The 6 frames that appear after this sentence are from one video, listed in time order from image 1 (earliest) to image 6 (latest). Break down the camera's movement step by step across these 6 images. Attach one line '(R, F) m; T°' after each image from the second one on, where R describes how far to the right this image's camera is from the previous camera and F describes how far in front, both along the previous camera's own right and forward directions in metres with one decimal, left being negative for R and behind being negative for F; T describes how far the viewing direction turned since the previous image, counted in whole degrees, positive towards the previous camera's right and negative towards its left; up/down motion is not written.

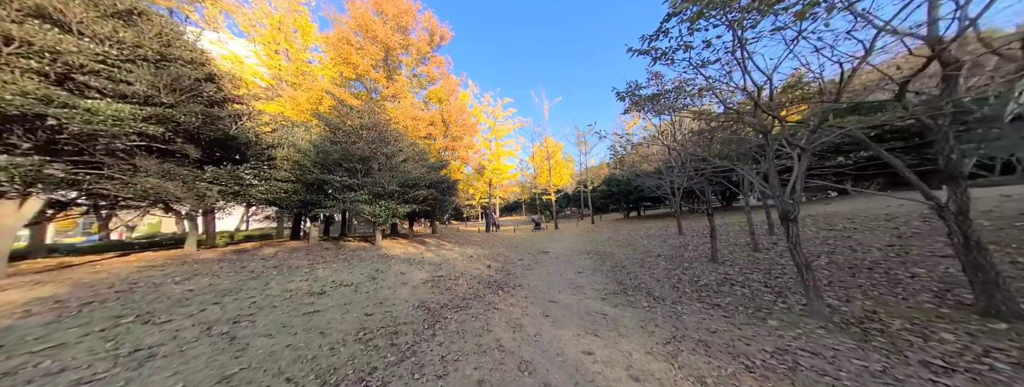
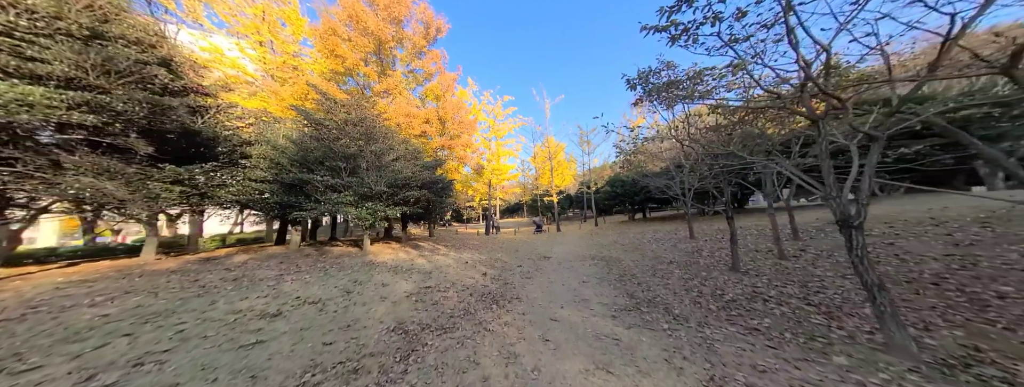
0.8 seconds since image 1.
(+0.1, +0.6) m; -1°
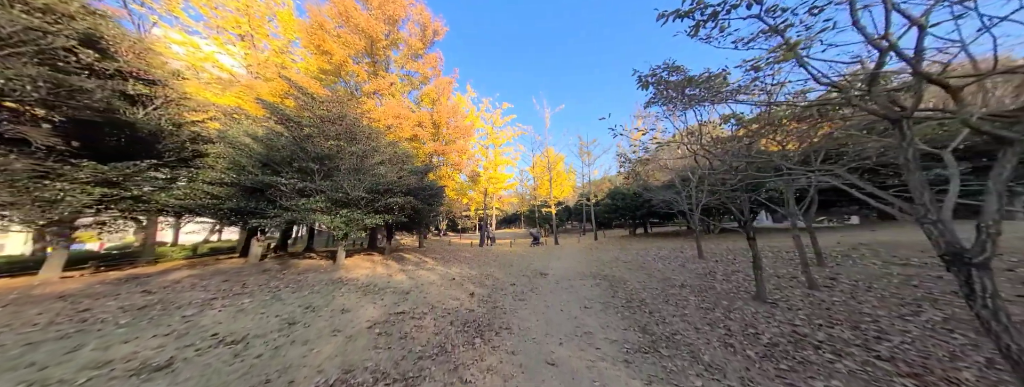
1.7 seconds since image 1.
(+0.1, +0.7) m; 0°
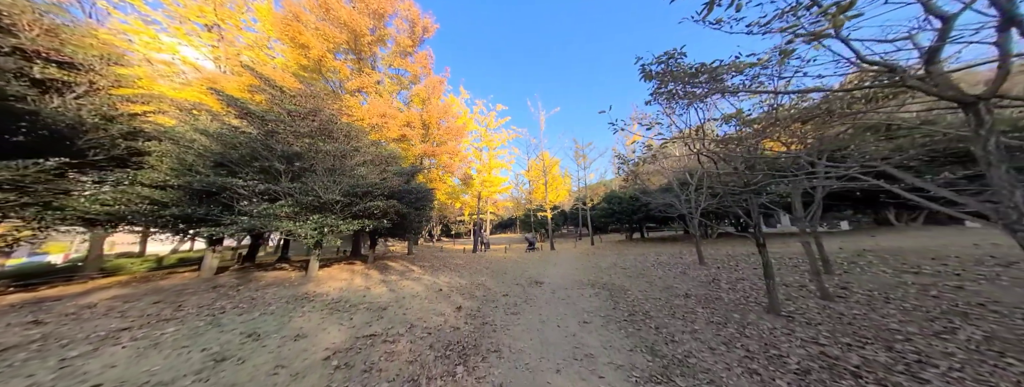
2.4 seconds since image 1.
(+0.1, +0.5) m; +1°
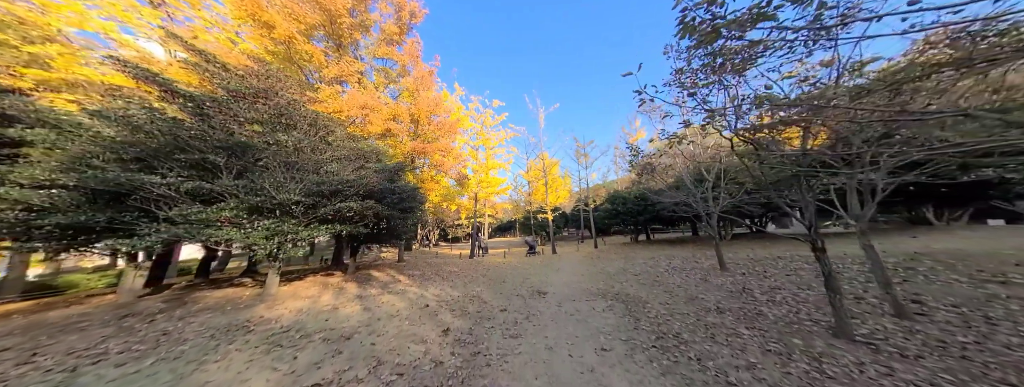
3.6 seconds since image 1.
(0.0, +1.0) m; 0°
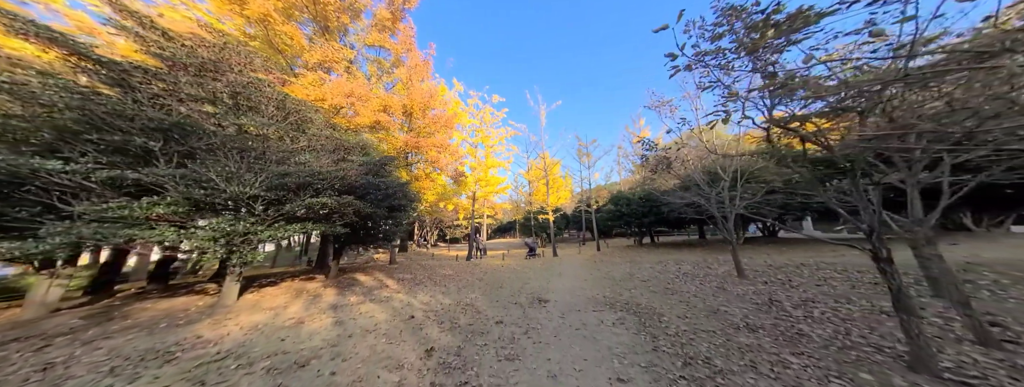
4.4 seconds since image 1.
(0.0, +0.7) m; 0°
